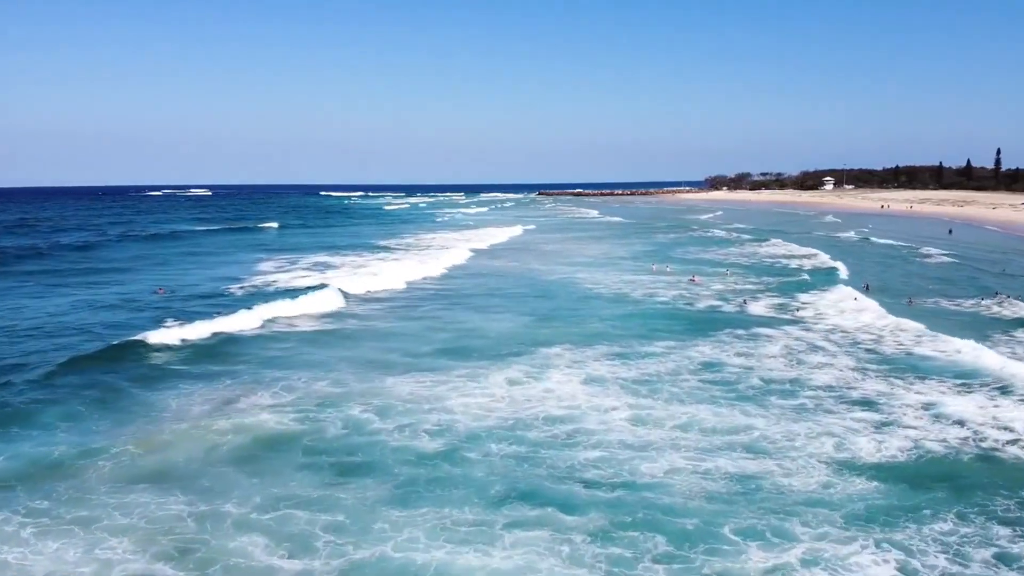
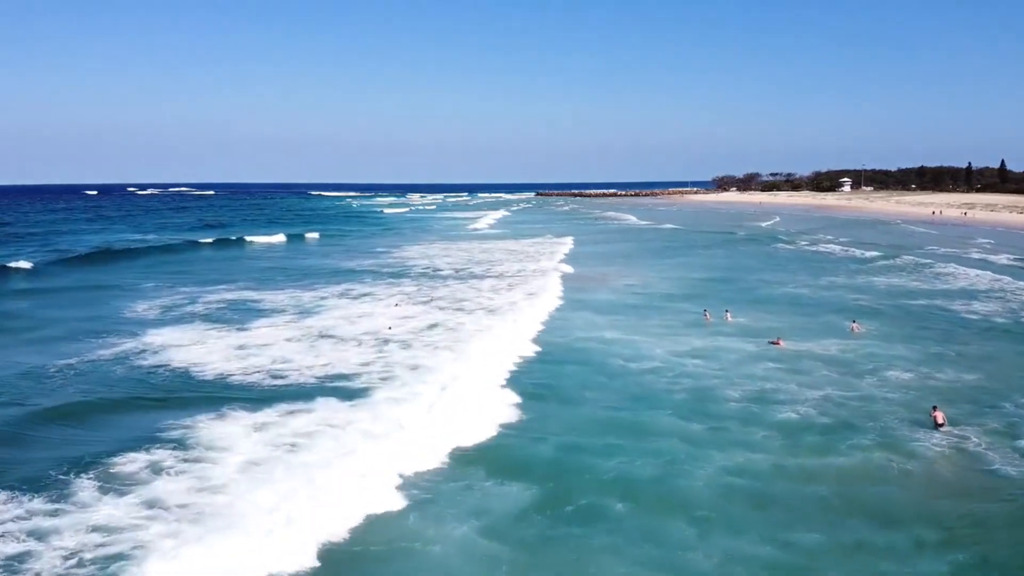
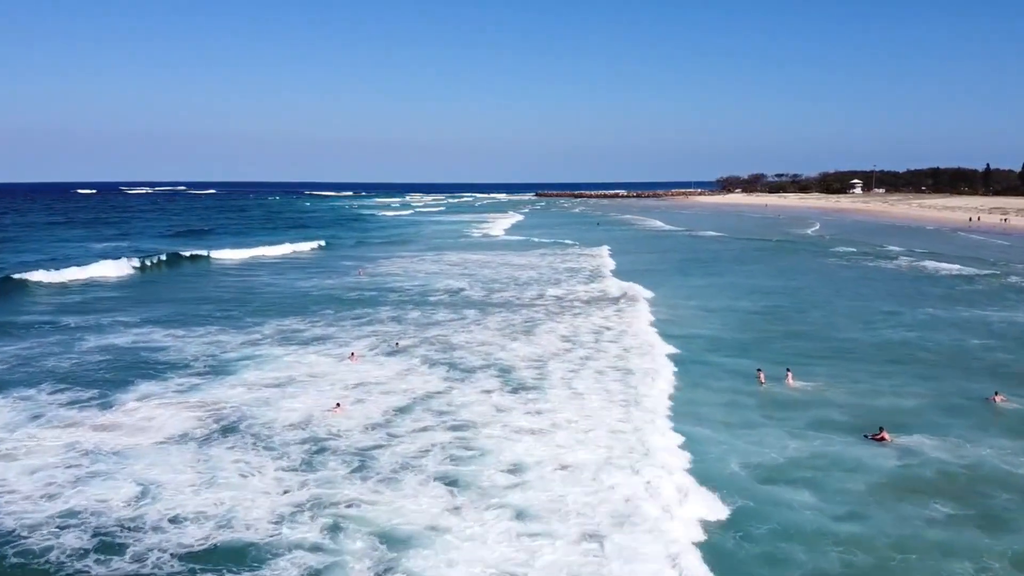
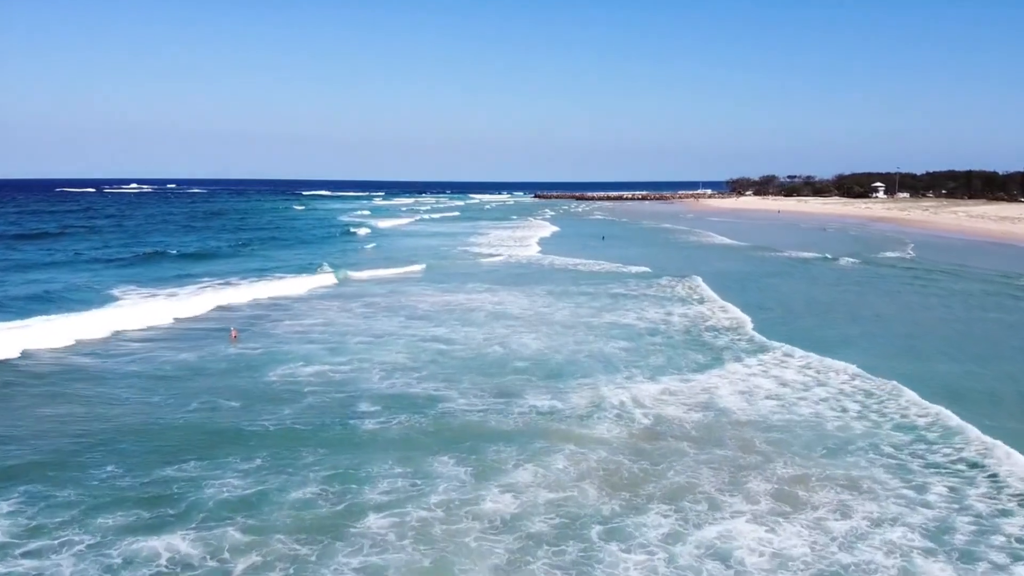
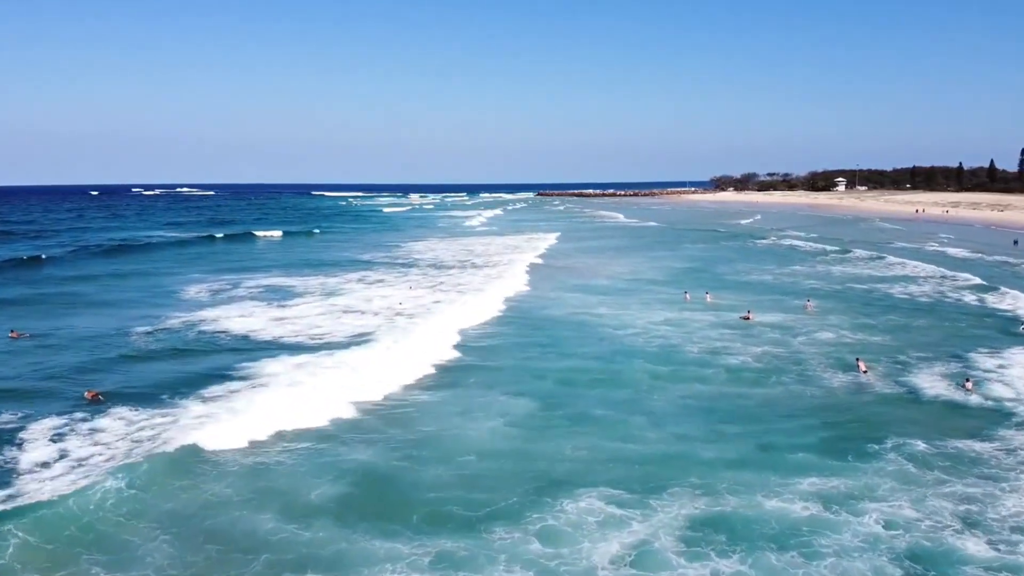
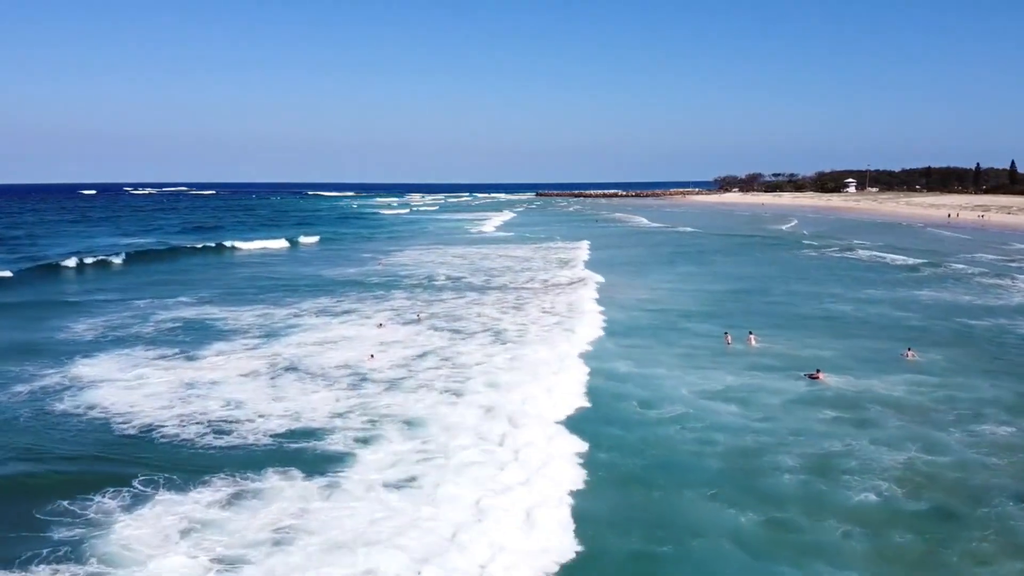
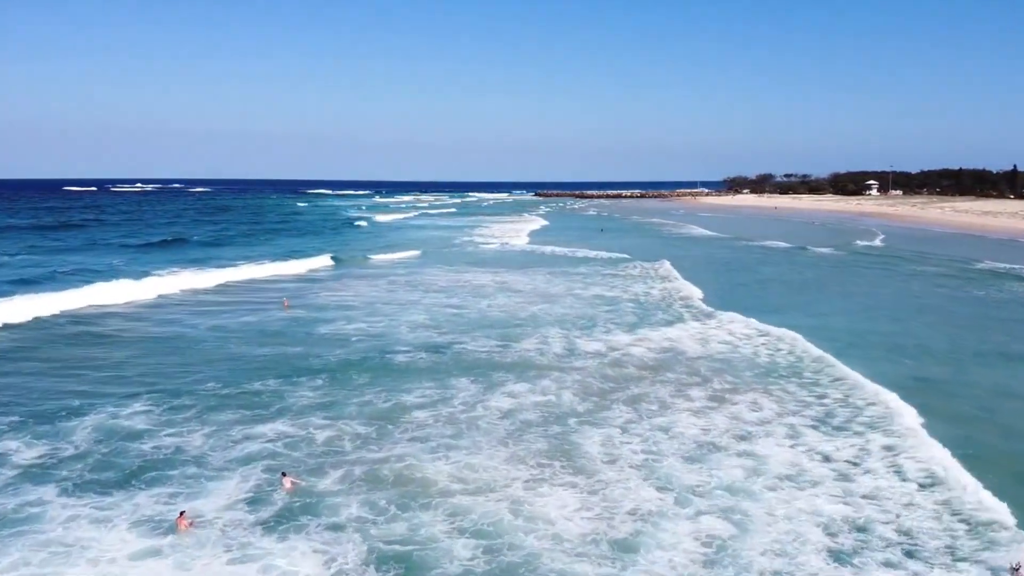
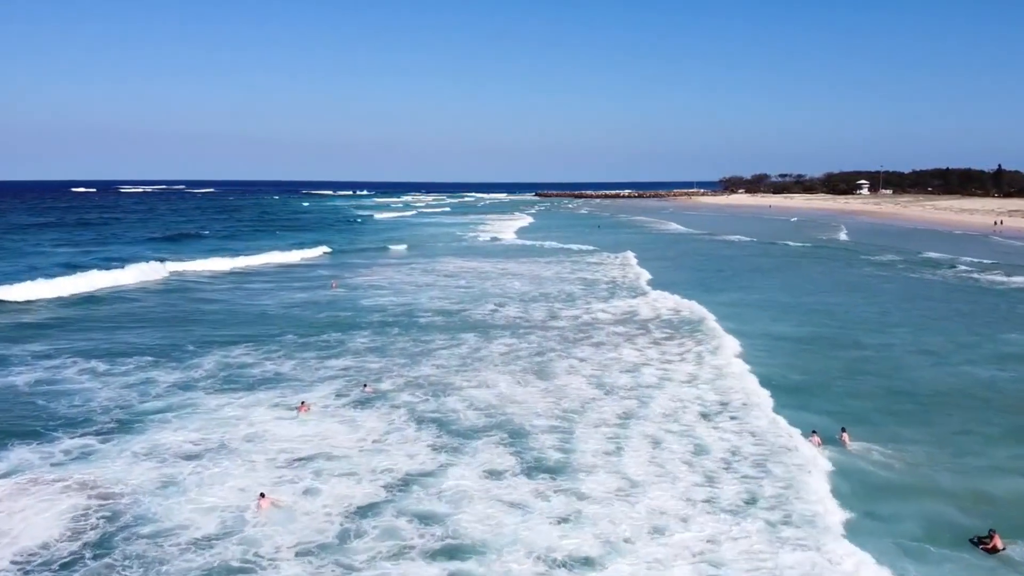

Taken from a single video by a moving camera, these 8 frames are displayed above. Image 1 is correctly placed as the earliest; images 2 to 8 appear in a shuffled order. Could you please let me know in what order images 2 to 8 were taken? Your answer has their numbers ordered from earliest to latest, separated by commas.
5, 2, 6, 3, 8, 7, 4
